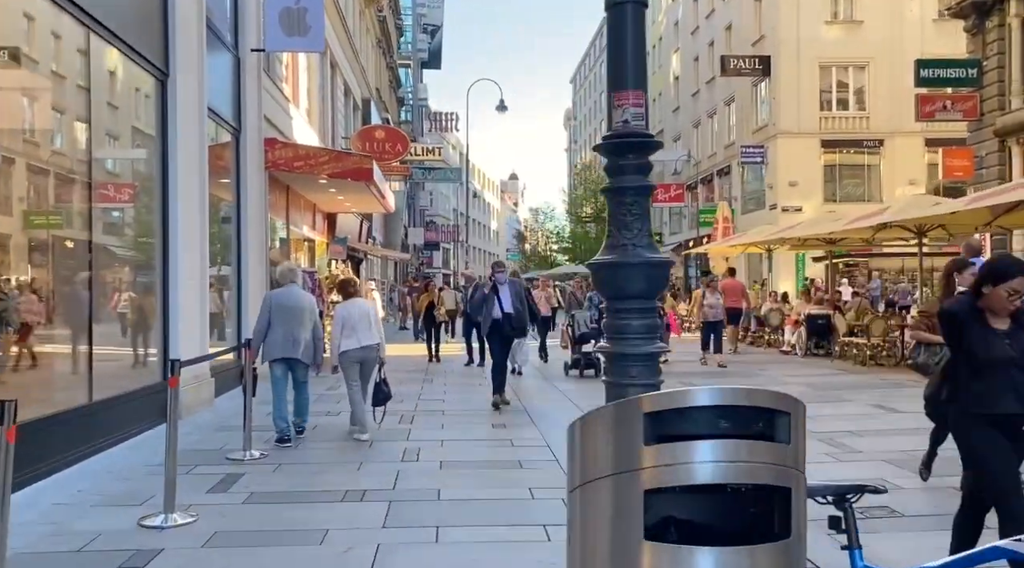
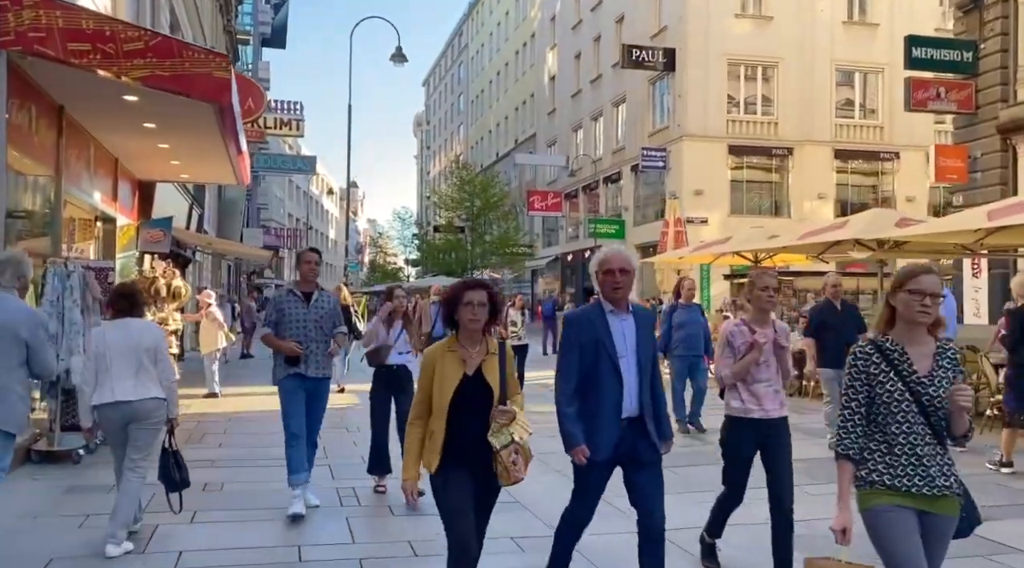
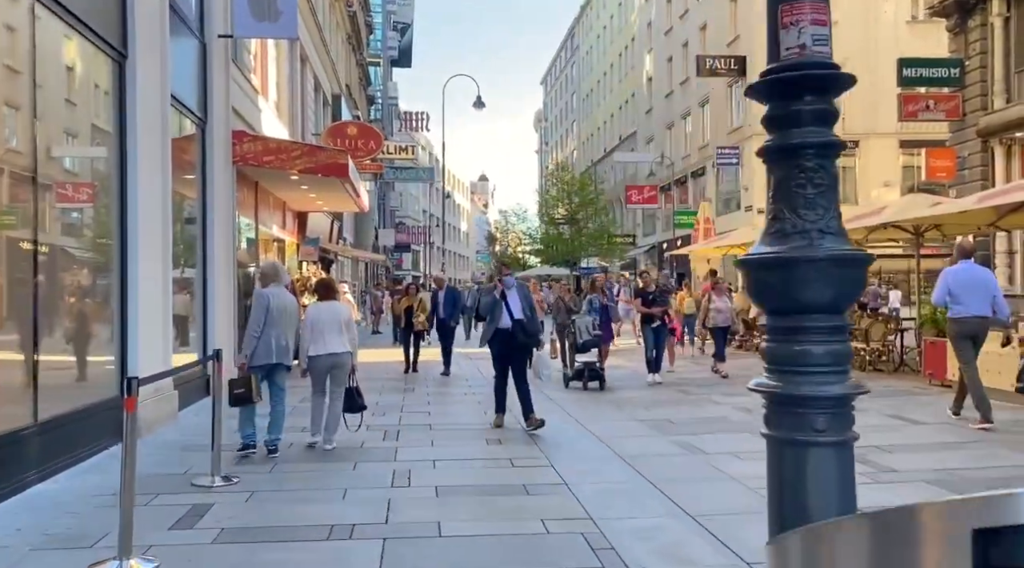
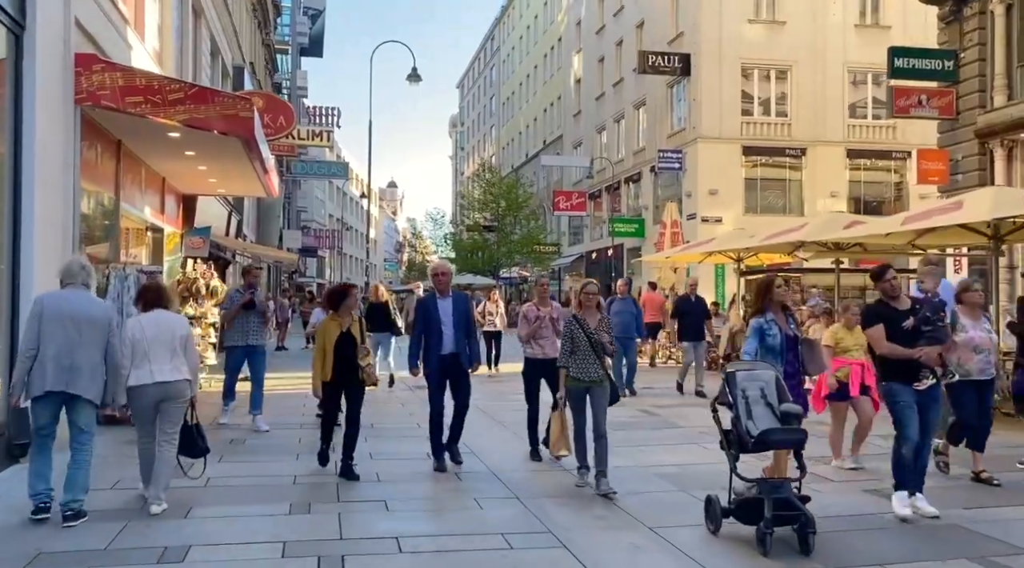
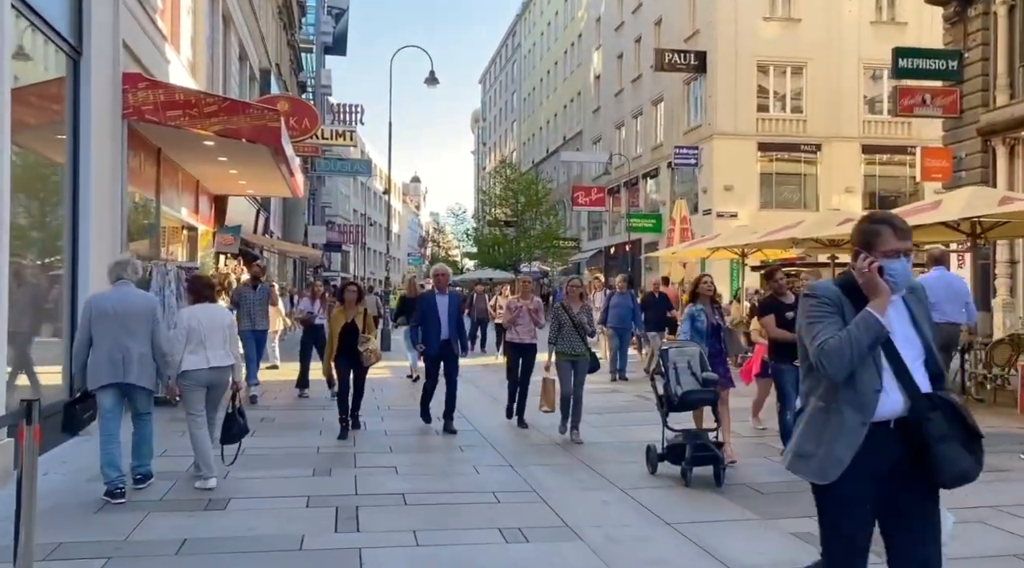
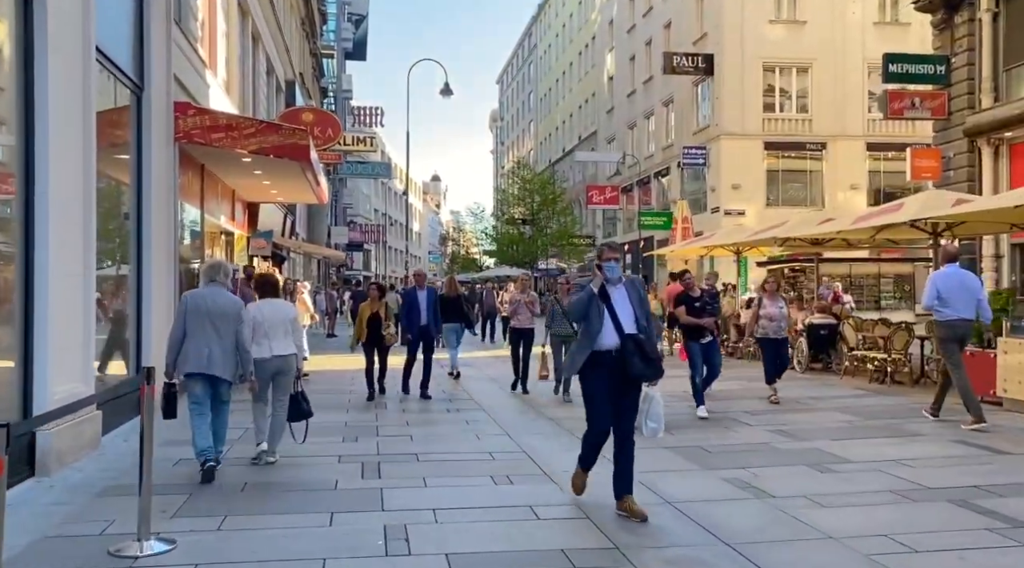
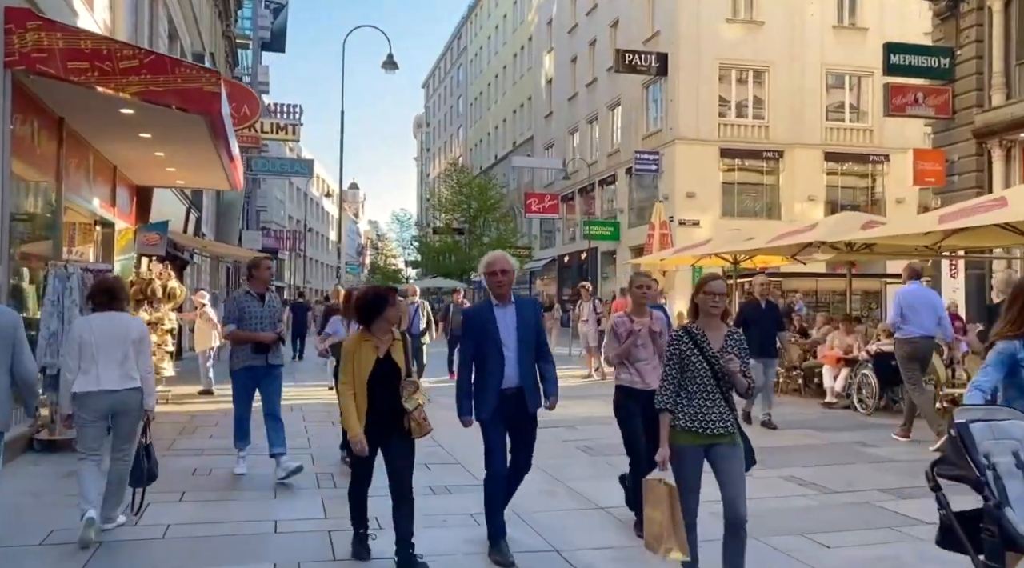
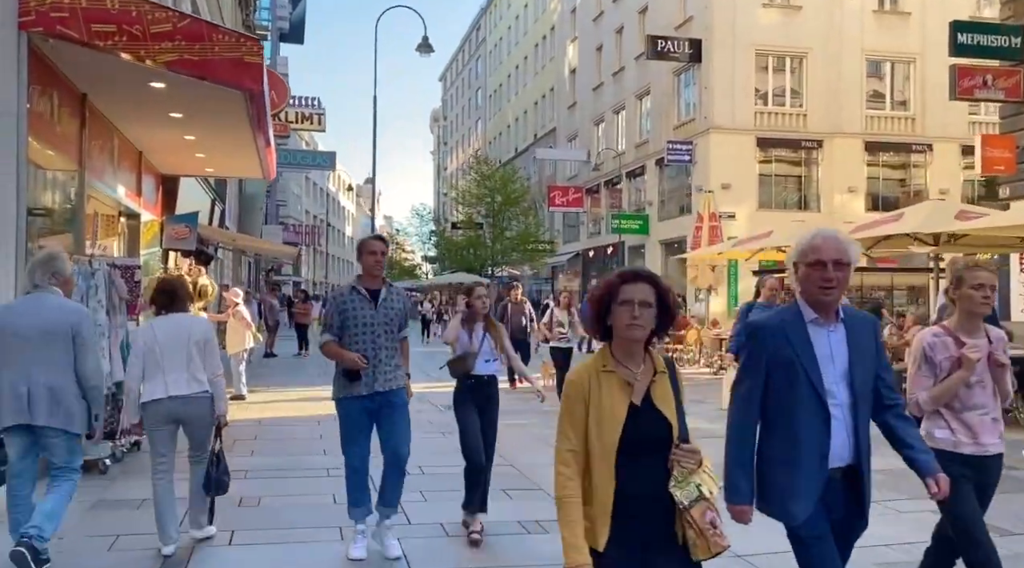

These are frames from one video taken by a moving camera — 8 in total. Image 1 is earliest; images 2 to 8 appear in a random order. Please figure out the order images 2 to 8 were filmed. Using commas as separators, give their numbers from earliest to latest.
3, 6, 5, 4, 7, 2, 8
